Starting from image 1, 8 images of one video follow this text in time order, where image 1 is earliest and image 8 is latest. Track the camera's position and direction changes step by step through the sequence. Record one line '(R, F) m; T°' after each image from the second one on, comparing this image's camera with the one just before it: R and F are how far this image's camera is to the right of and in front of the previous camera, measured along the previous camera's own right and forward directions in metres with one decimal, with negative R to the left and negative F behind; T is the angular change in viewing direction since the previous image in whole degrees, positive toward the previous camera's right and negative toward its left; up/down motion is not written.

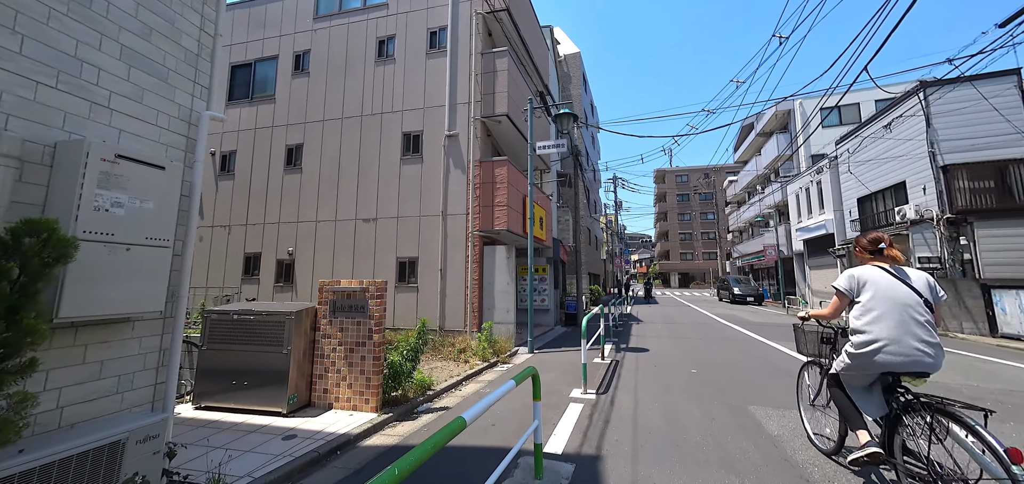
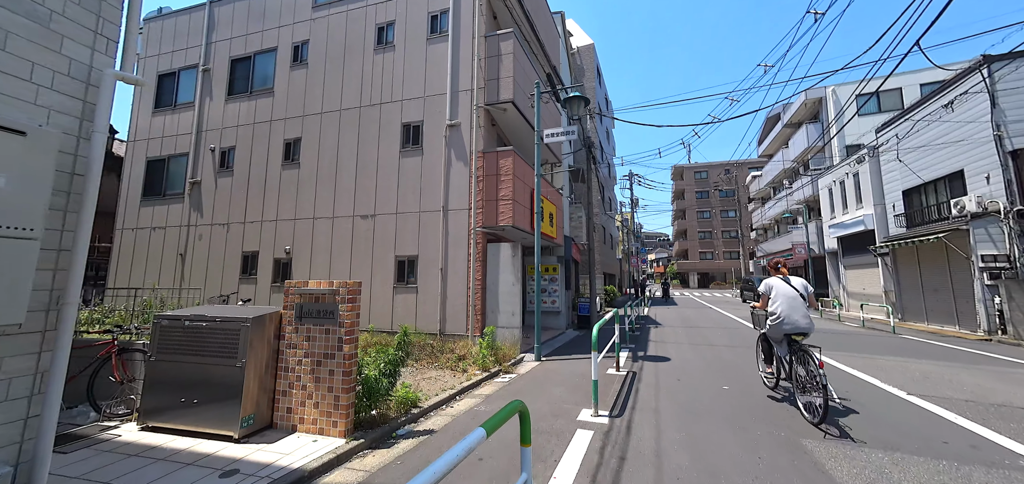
(+0.2, +0.8) m; -2°
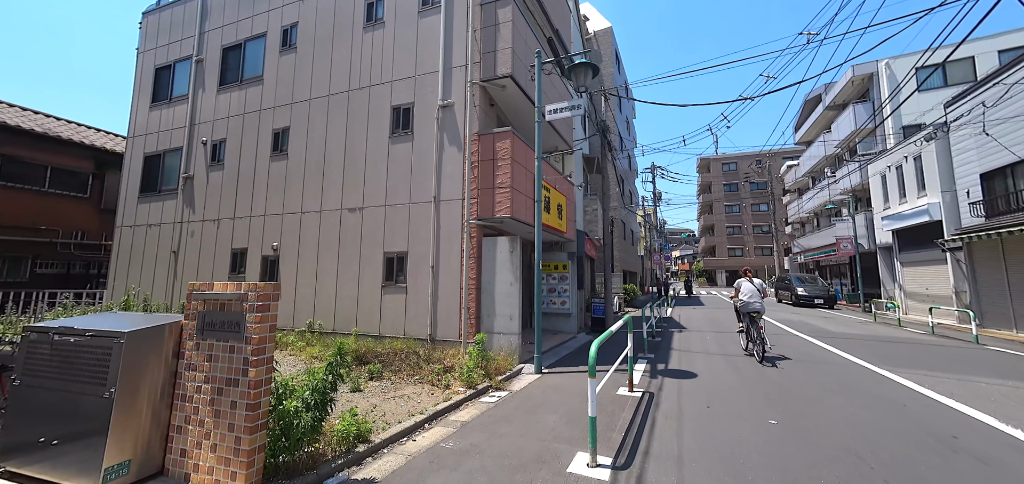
(+0.5, +1.2) m; -3°
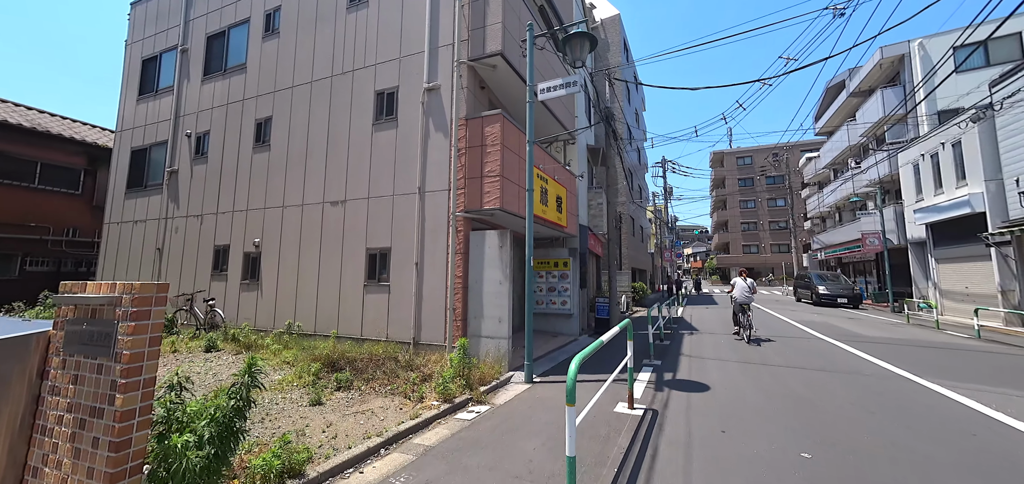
(+0.4, +0.8) m; -1°
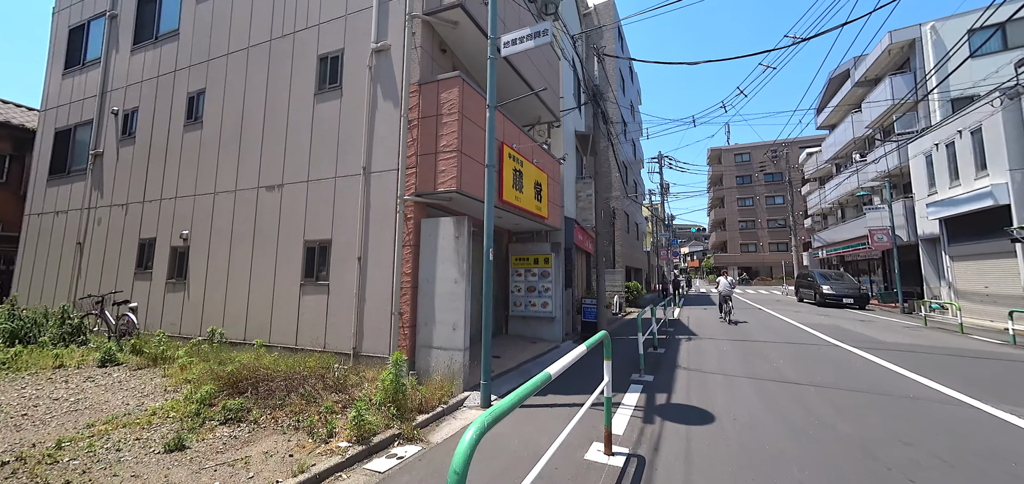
(+0.6, +1.4) m; 0°
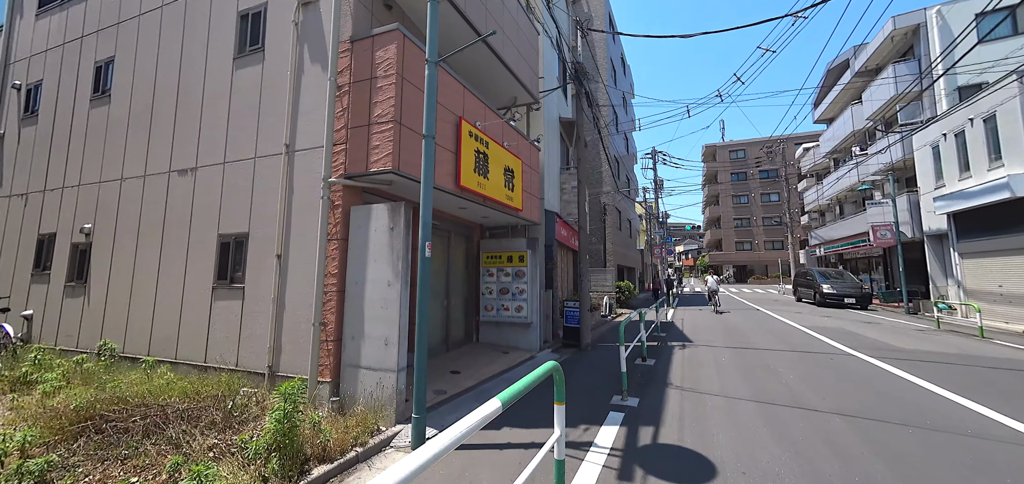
(+0.5, +1.2) m; +1°
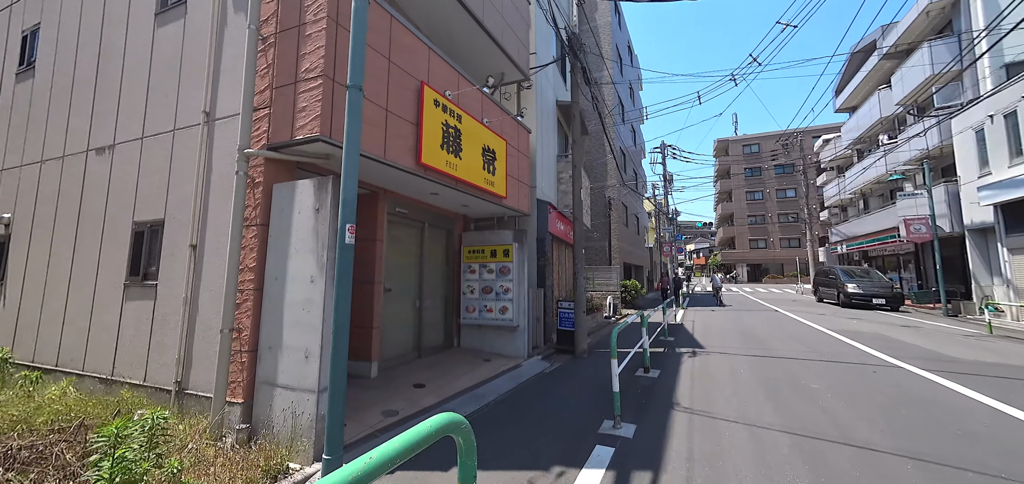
(+0.5, +1.1) m; -1°
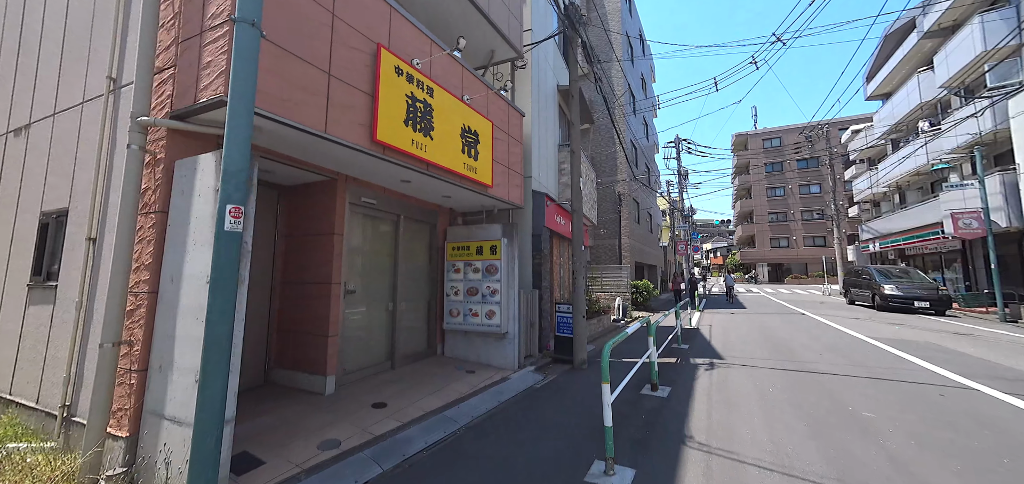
(+0.4, +0.9) m; -2°
